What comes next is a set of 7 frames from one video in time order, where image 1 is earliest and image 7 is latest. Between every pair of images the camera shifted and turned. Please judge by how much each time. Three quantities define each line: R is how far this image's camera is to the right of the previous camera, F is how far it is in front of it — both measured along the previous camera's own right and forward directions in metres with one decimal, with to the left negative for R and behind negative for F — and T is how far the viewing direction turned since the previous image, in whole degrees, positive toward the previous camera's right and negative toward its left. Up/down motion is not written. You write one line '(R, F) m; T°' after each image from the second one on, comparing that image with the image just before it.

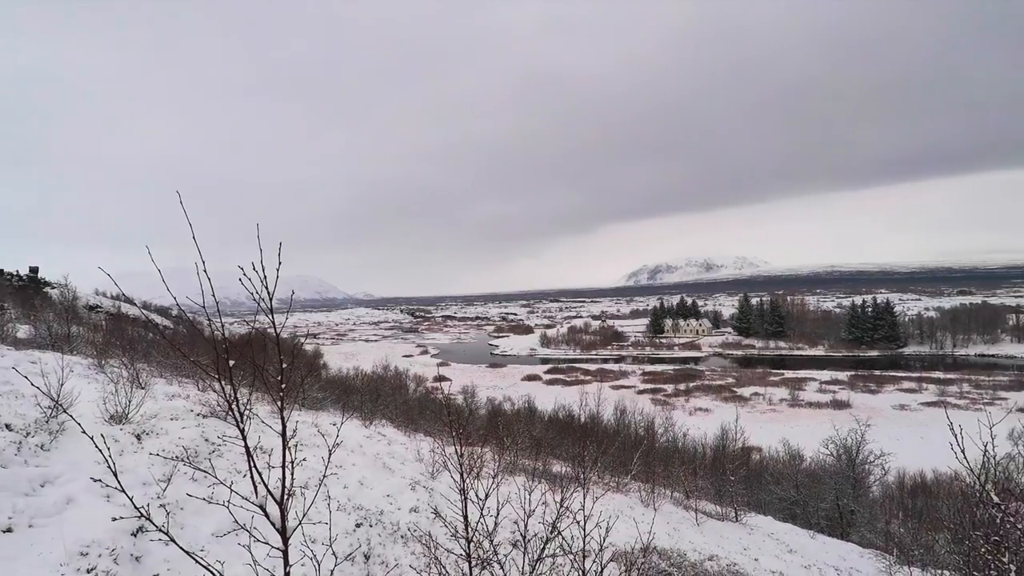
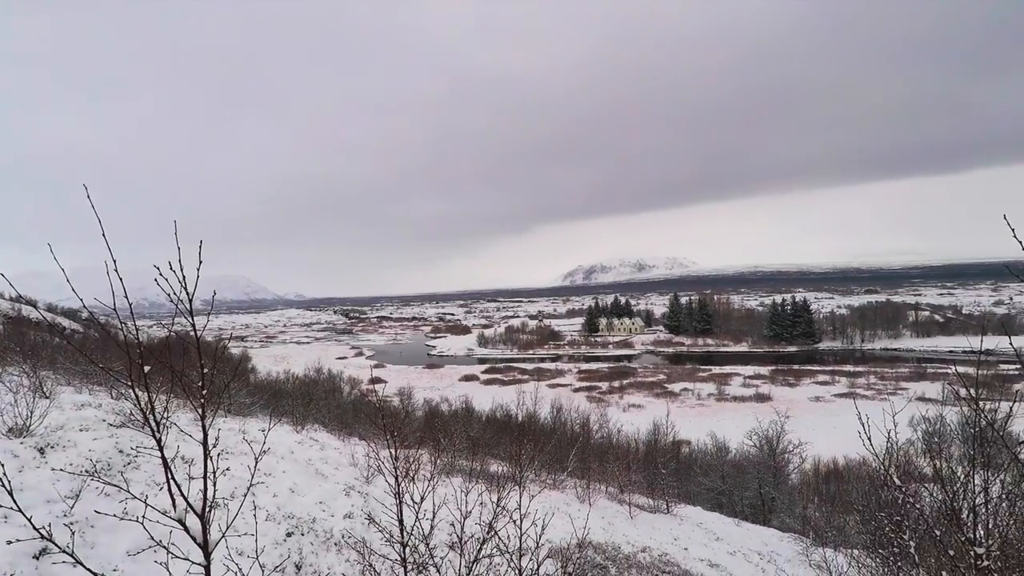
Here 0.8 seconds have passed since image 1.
(+0.1, +0.1) m; +6°
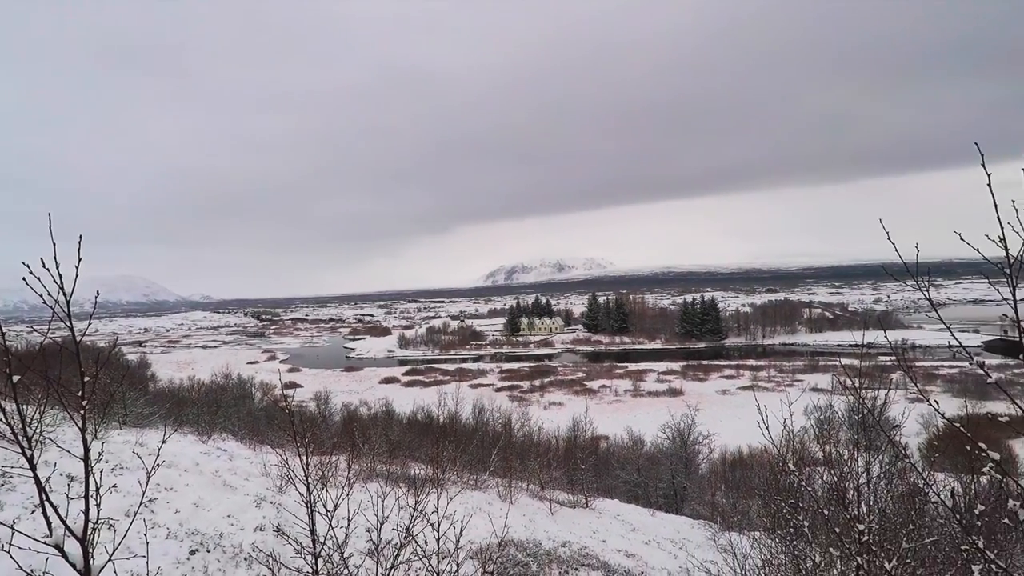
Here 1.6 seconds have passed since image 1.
(+0.3, +0.2) m; +8°
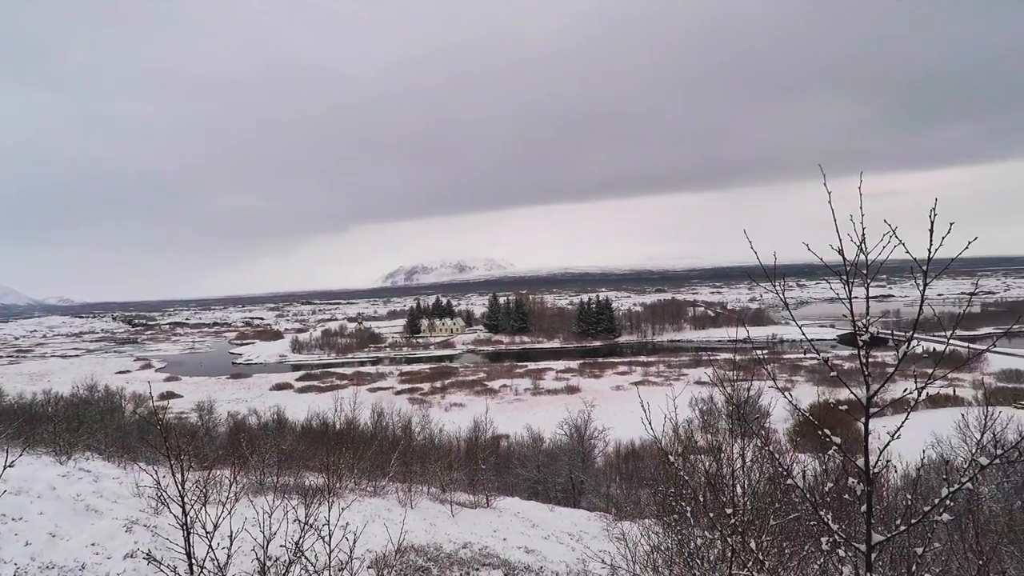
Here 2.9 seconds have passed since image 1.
(+0.4, -0.2) m; +10°
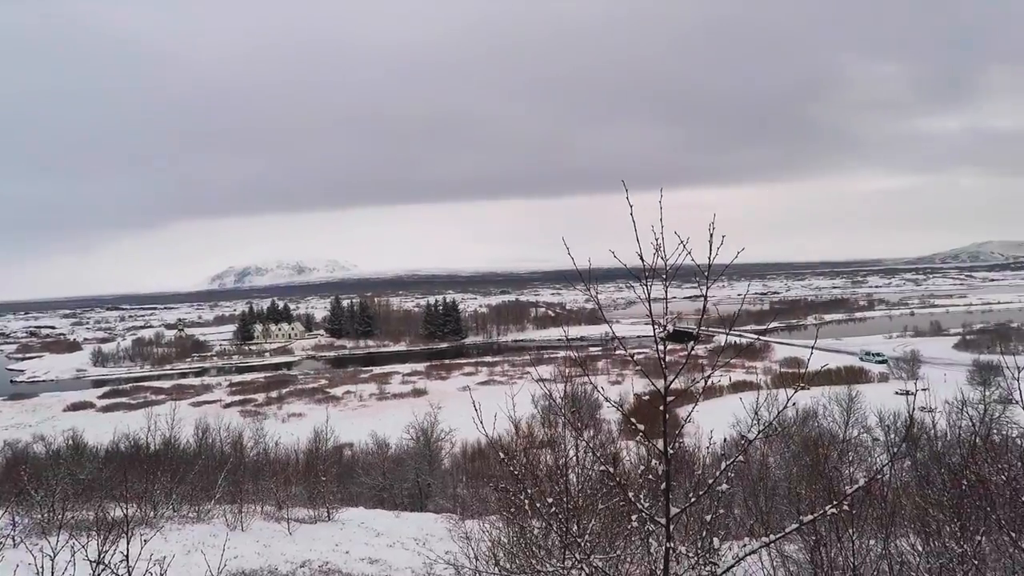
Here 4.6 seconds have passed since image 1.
(+0.9, -0.4) m; +15°
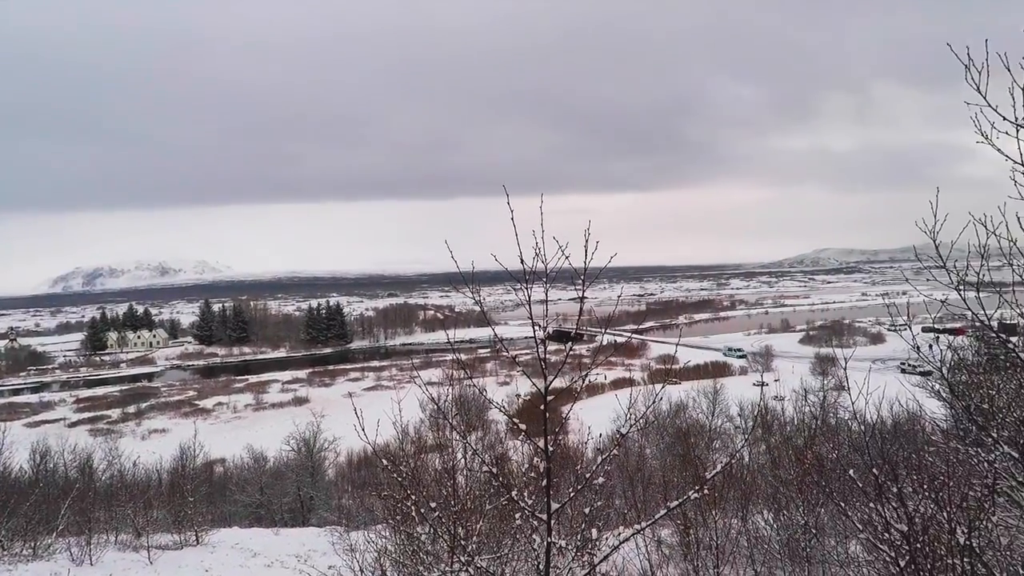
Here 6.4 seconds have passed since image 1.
(+0.3, -0.1) m; +11°
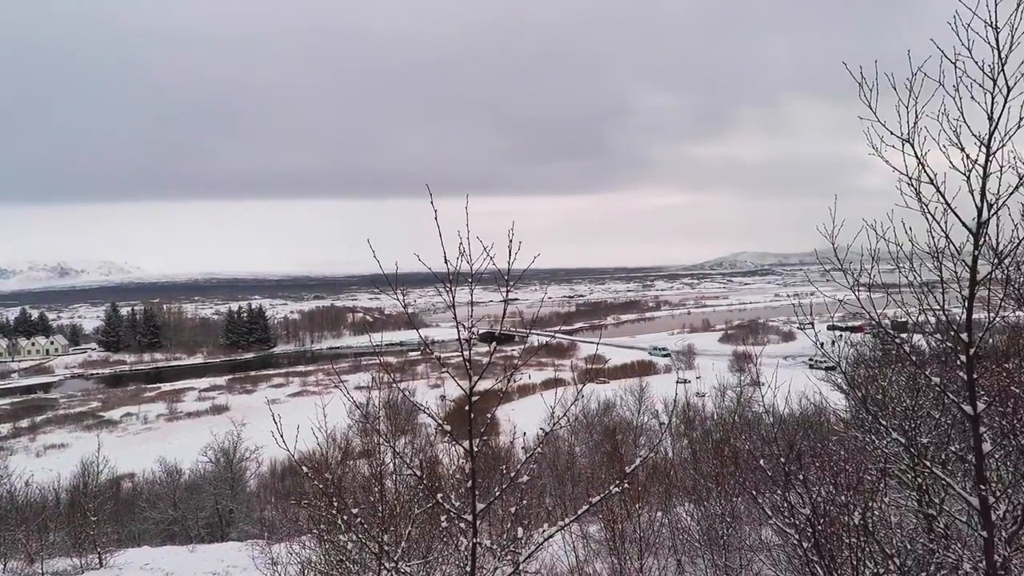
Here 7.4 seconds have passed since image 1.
(+0.4, 0.0) m; +7°
